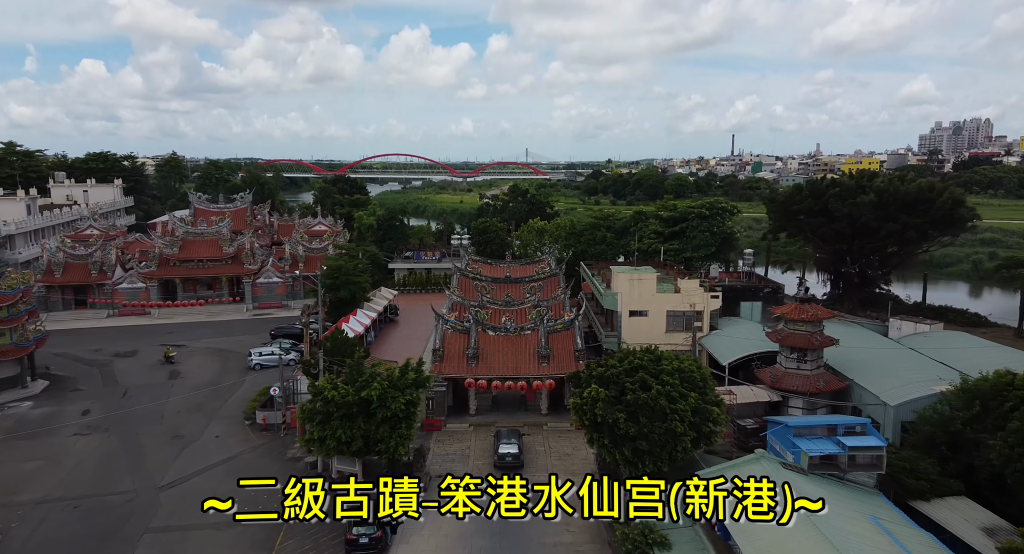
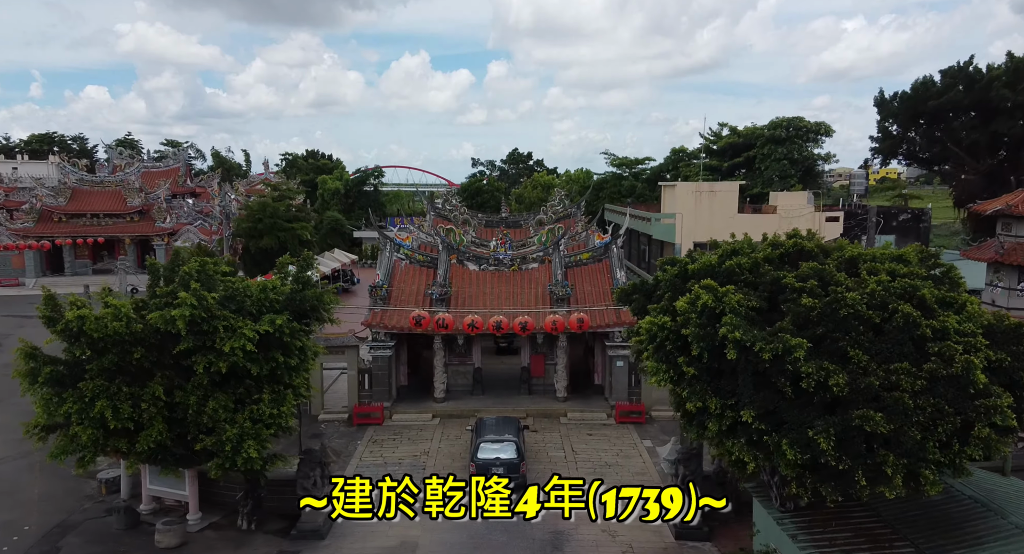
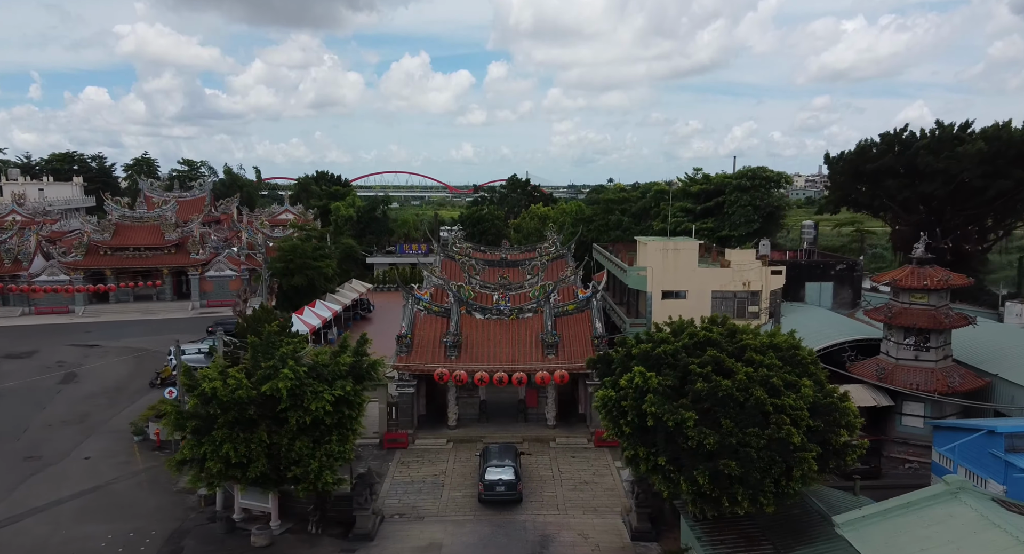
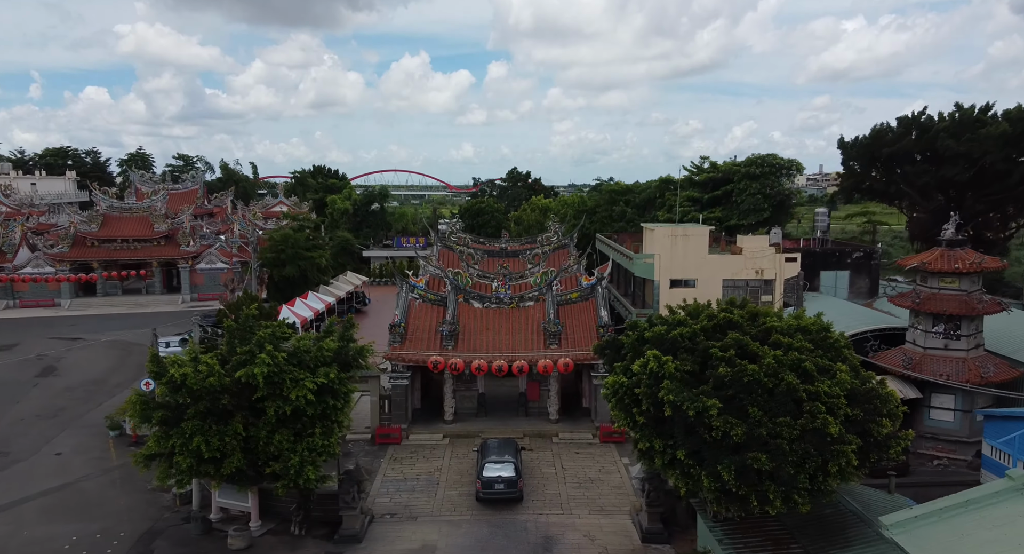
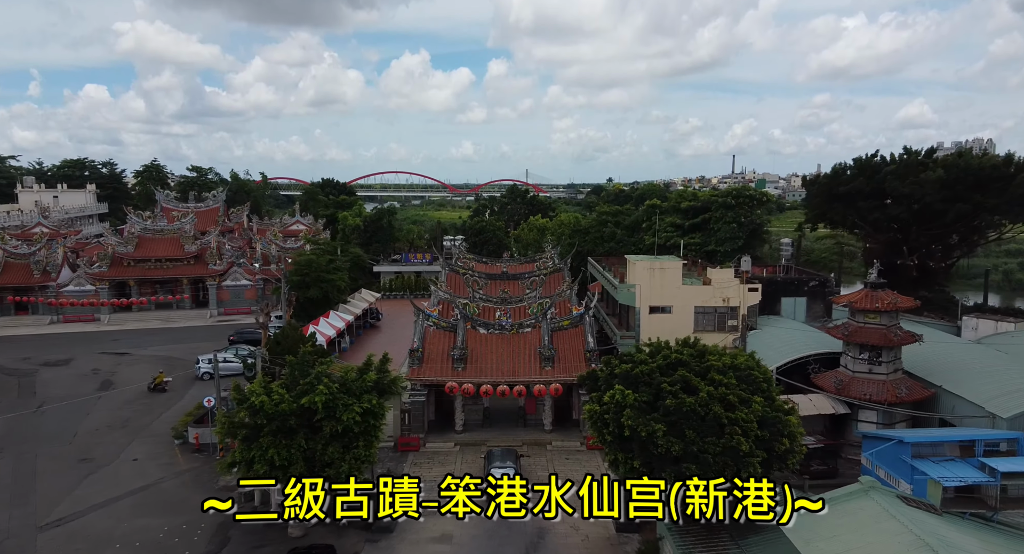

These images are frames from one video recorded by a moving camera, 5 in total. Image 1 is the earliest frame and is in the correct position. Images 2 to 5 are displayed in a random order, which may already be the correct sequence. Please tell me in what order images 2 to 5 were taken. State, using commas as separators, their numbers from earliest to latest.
5, 3, 4, 2
